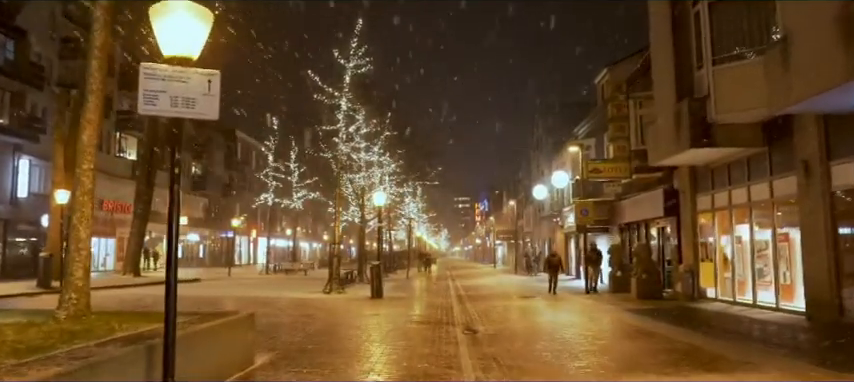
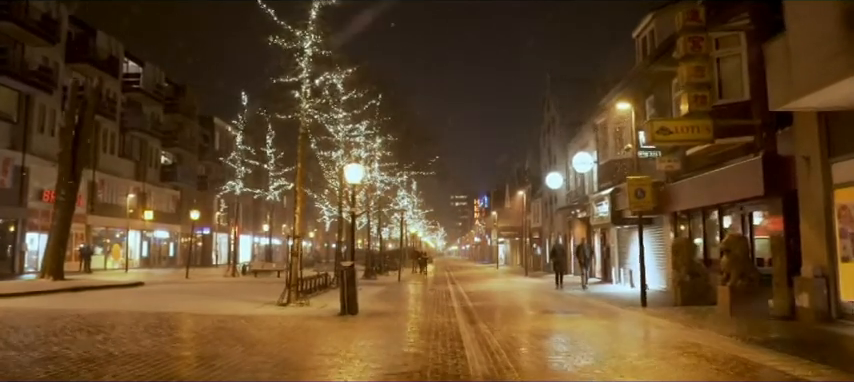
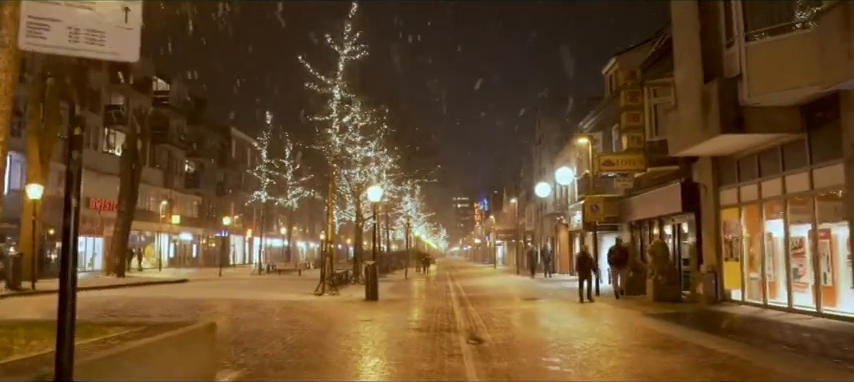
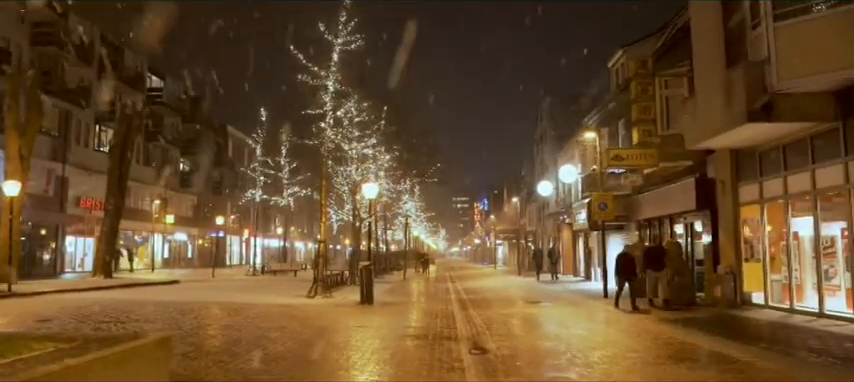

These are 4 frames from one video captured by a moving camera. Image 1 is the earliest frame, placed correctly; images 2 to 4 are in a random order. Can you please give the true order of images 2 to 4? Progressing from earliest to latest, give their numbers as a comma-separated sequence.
3, 4, 2
